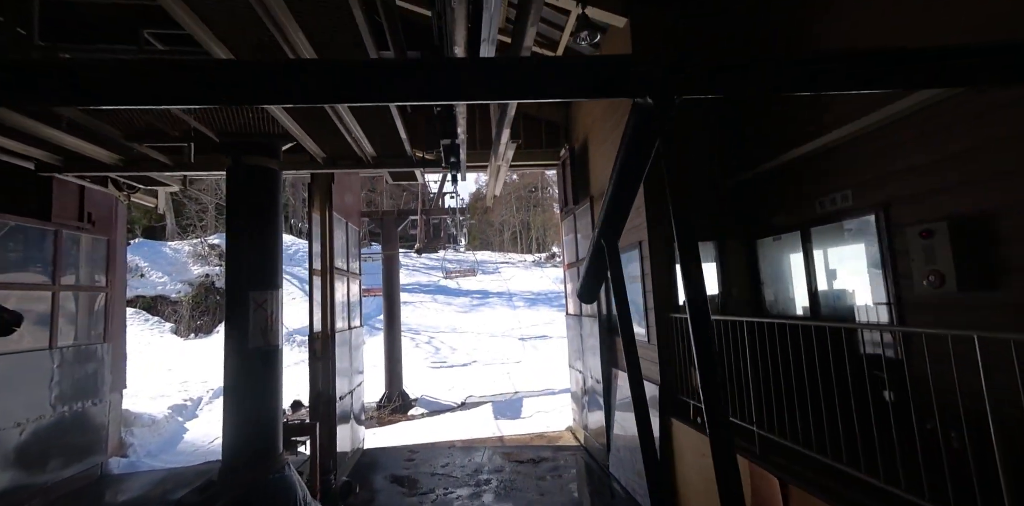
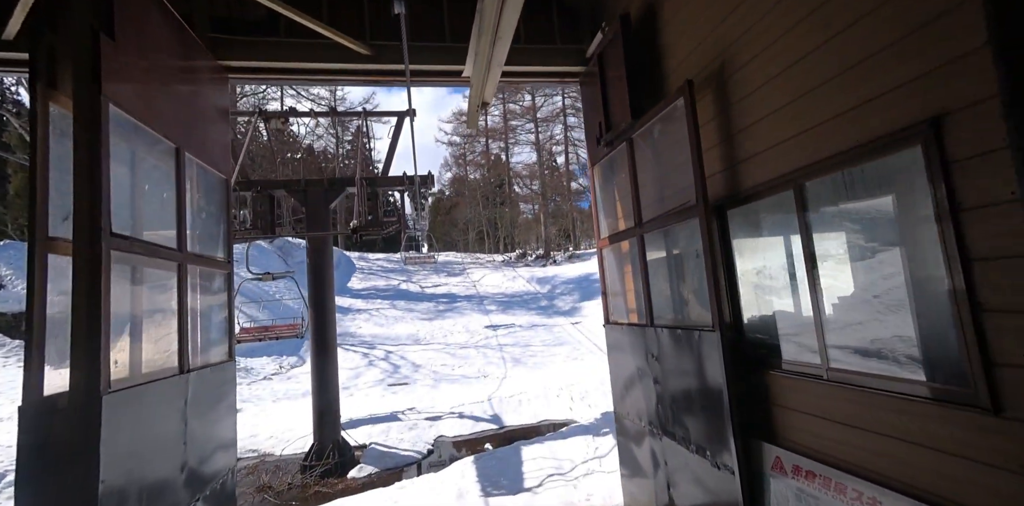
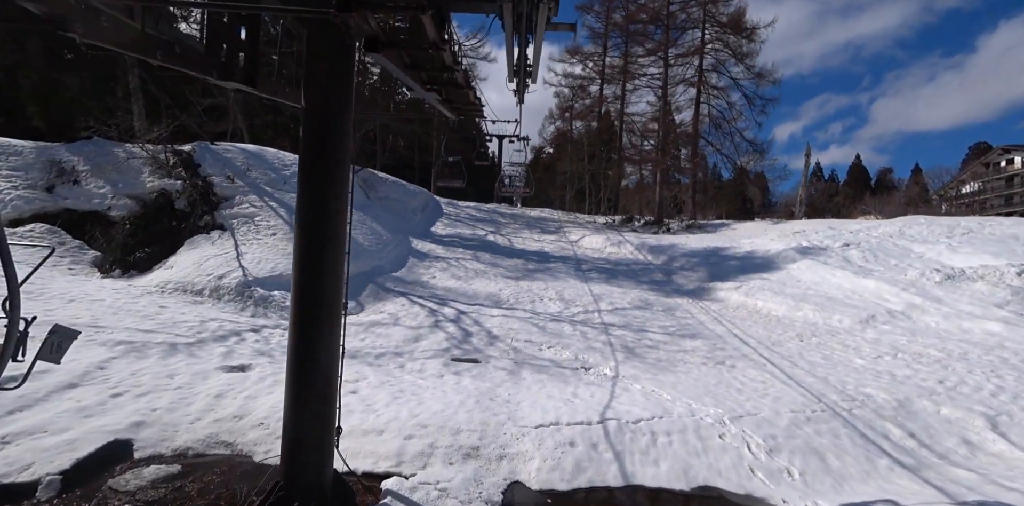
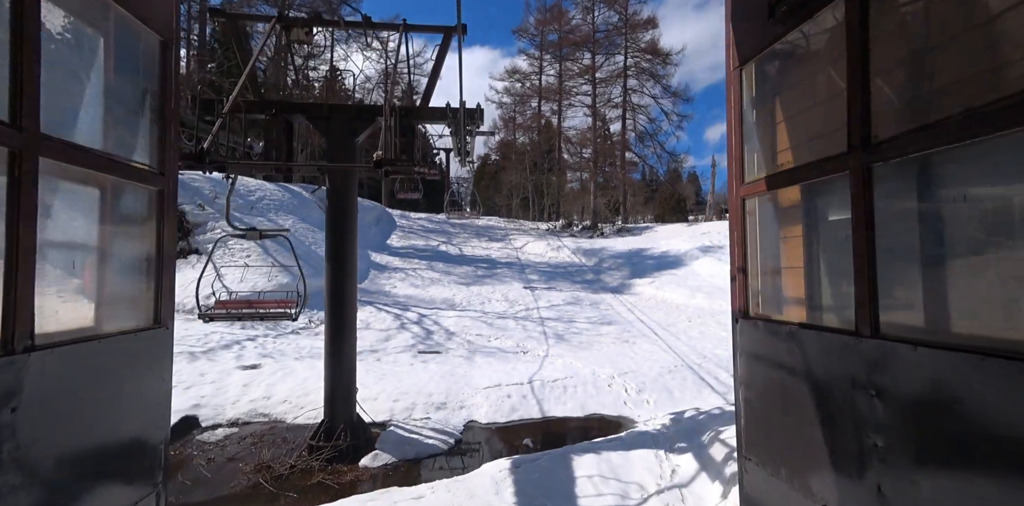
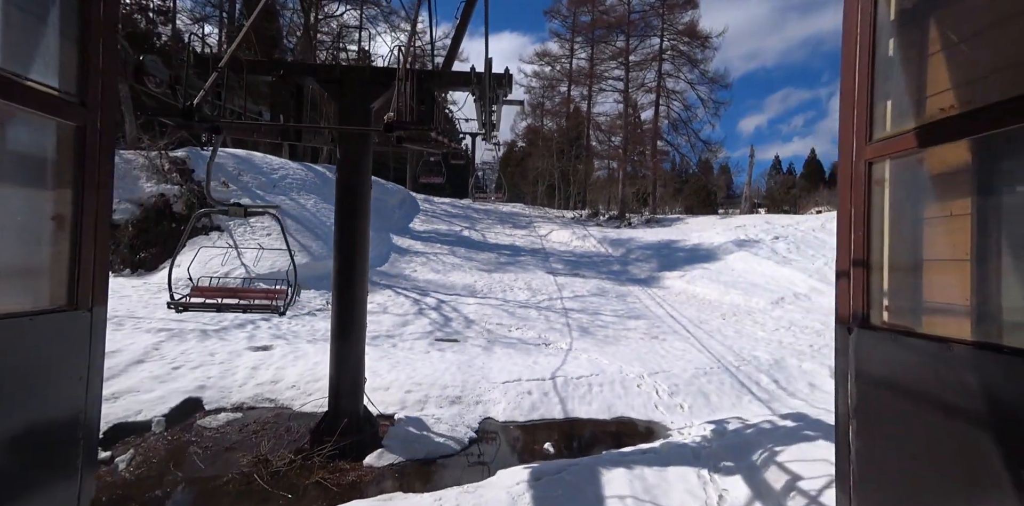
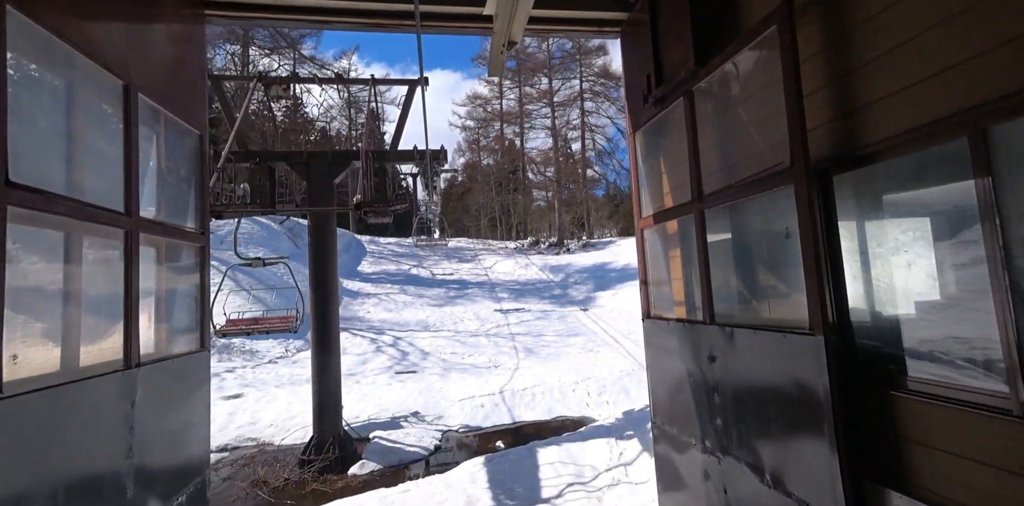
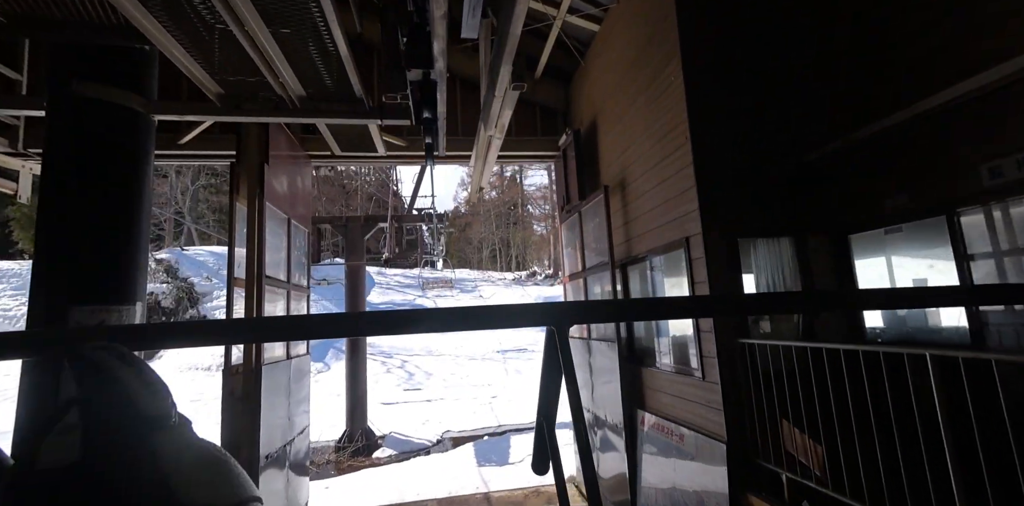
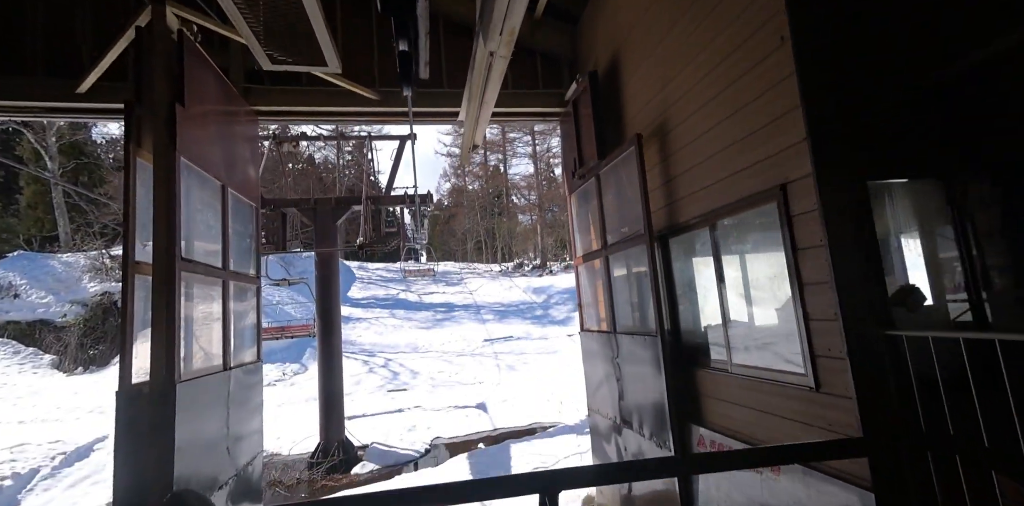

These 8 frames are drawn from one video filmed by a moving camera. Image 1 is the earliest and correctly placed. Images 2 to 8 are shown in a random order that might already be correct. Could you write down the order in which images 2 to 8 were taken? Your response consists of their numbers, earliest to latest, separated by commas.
7, 8, 2, 6, 4, 5, 3
